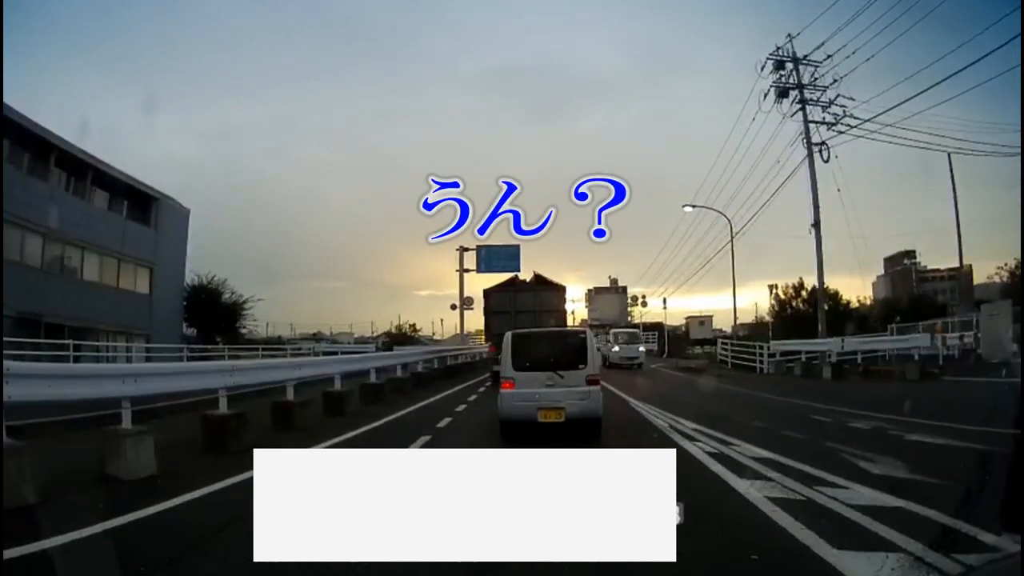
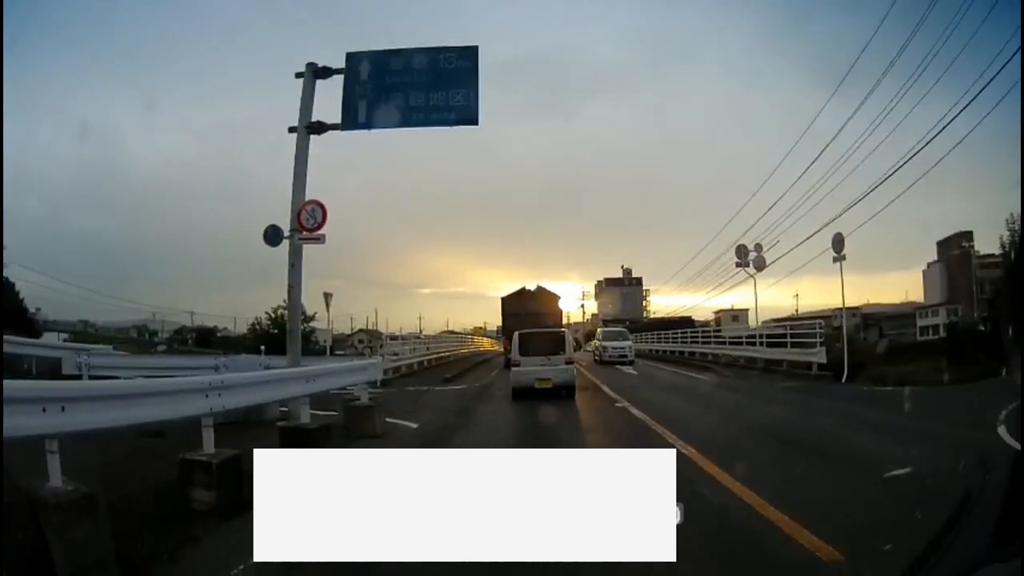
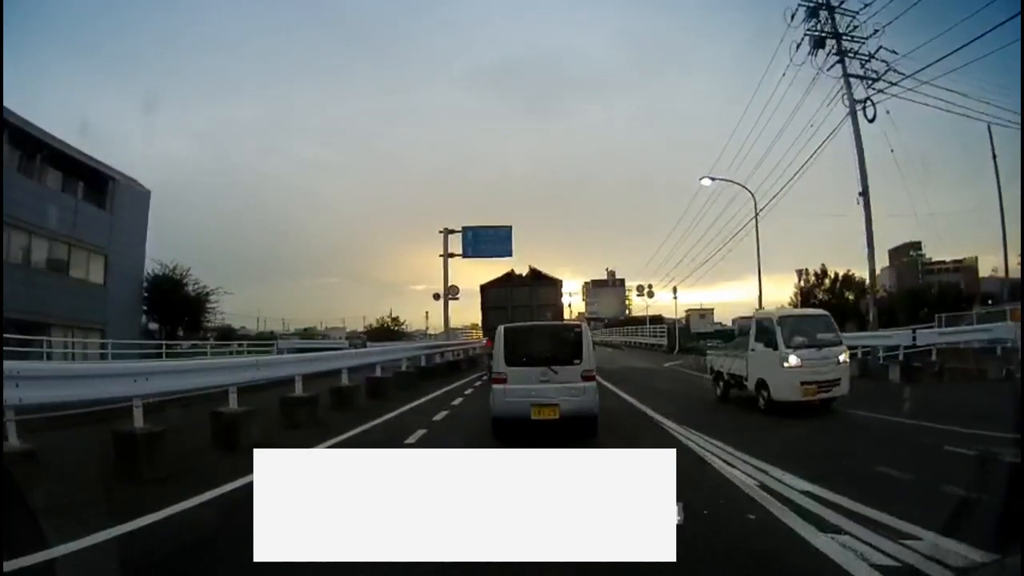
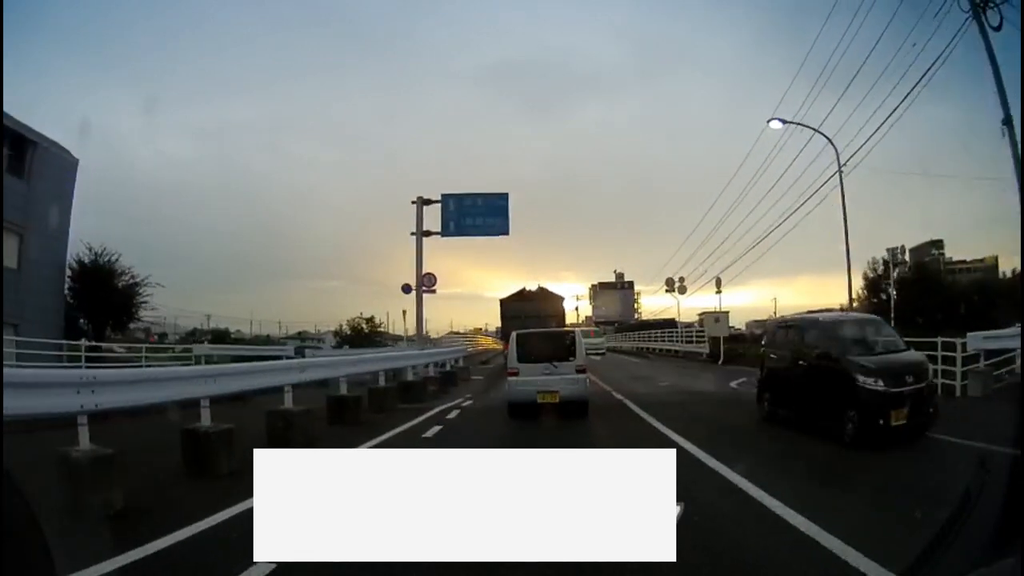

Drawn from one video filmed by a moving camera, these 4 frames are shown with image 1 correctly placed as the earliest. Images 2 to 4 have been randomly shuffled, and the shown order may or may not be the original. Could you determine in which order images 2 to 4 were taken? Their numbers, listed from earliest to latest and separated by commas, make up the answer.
3, 4, 2
